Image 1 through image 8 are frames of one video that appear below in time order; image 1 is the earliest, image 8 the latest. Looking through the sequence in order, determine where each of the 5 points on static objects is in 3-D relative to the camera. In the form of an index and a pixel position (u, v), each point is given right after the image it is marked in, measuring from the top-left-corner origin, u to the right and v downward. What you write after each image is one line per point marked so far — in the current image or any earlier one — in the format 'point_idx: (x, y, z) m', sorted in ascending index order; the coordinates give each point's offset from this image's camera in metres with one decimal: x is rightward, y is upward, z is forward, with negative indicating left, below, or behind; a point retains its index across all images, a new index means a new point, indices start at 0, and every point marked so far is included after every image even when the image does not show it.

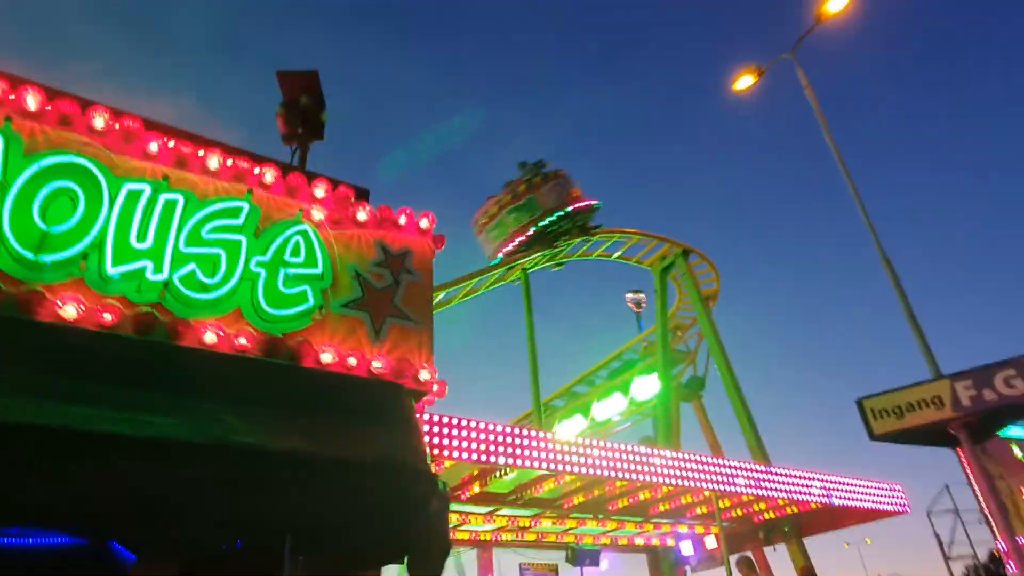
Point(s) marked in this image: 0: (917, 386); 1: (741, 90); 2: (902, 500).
0: (+6.1, -1.5, +9.8) m
1: (+5.6, +4.9, +15.7) m
2: (+9.7, -5.2, +15.9) m
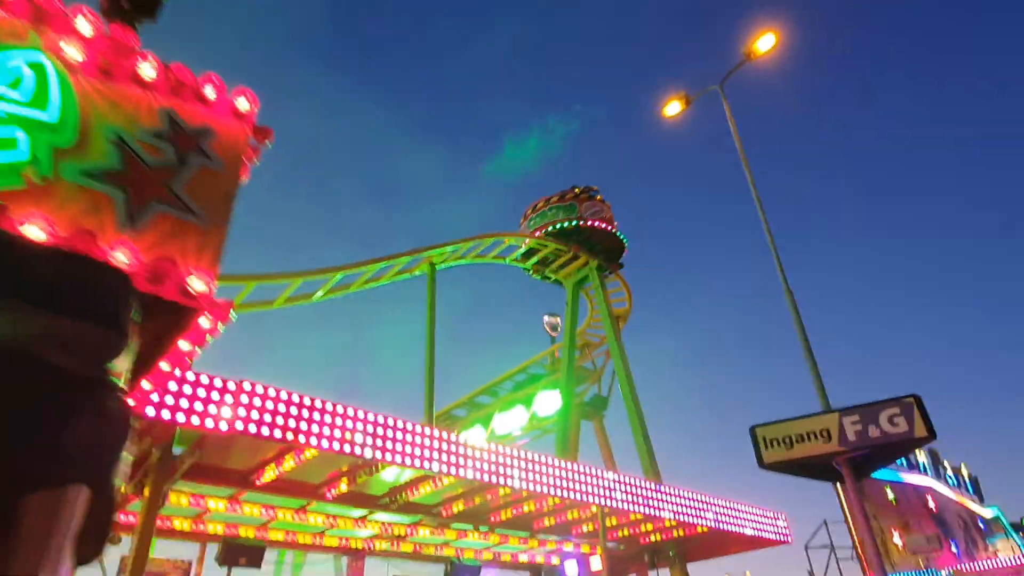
0: (+4.5, -2.0, +9.8) m
1: (+3.9, +4.3, +15.9) m
2: (+6.9, -6.1, +16.2) m
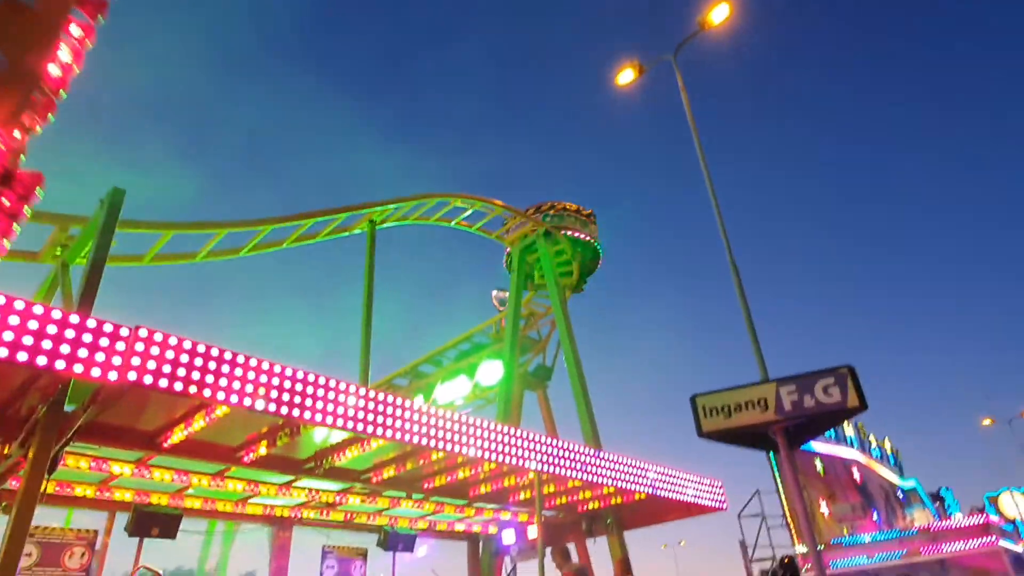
0: (+3.6, -1.5, +9.9) m
1: (+2.7, +5.0, +15.7) m
2: (+5.4, -5.5, +16.6) m
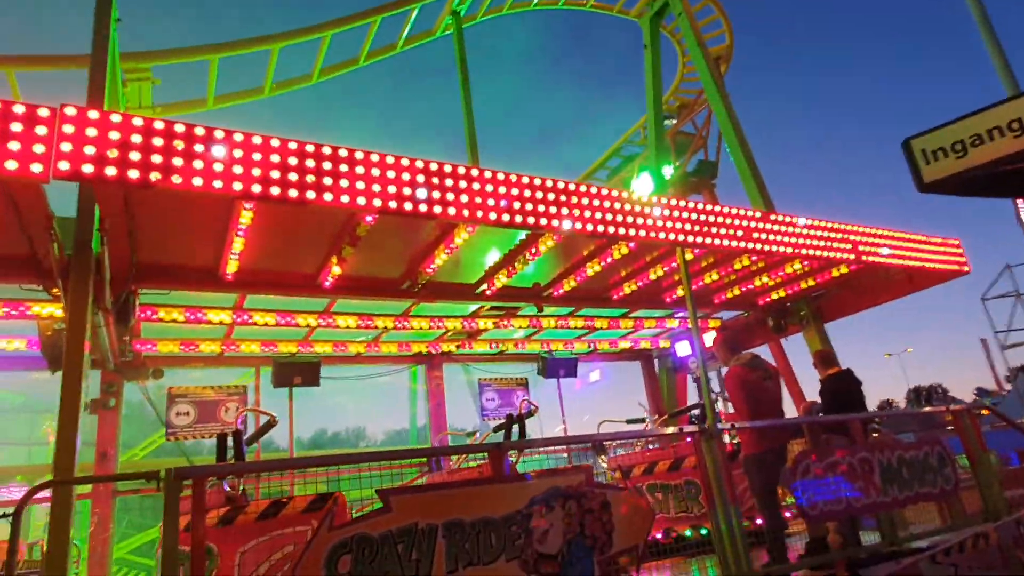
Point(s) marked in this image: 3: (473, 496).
0: (+5.2, +2.0, +7.1) m
1: (+4.4, +9.5, +11.5) m
2: (+9.4, +0.1, +13.6) m
3: (-0.2, -1.2, +3.6) m
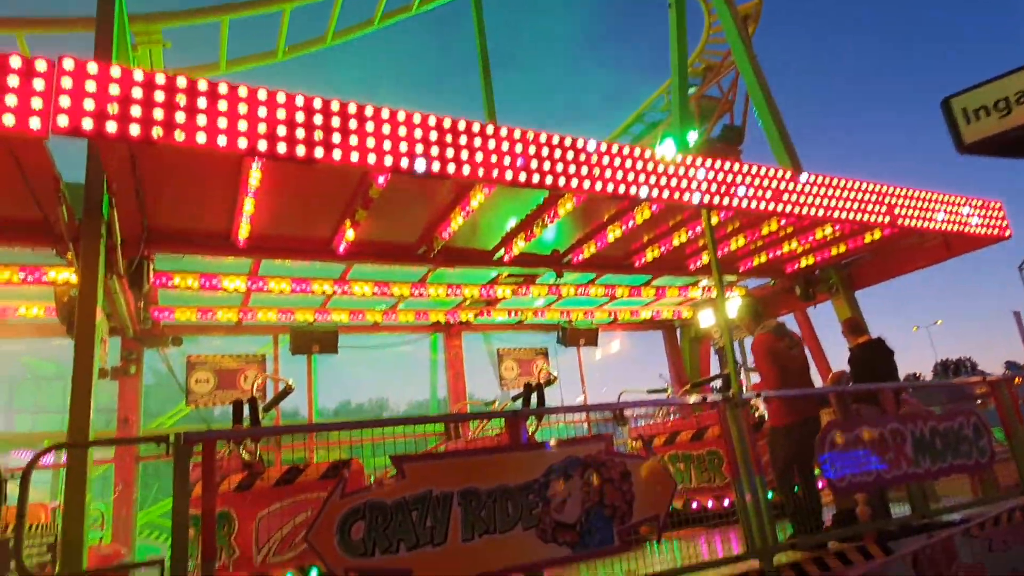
0: (+5.4, +2.3, +6.7) m
1: (+4.7, +10.0, +10.7) m
2: (+9.8, +0.8, +13.1) m
3: (-0.1, -1.0, +3.5) m
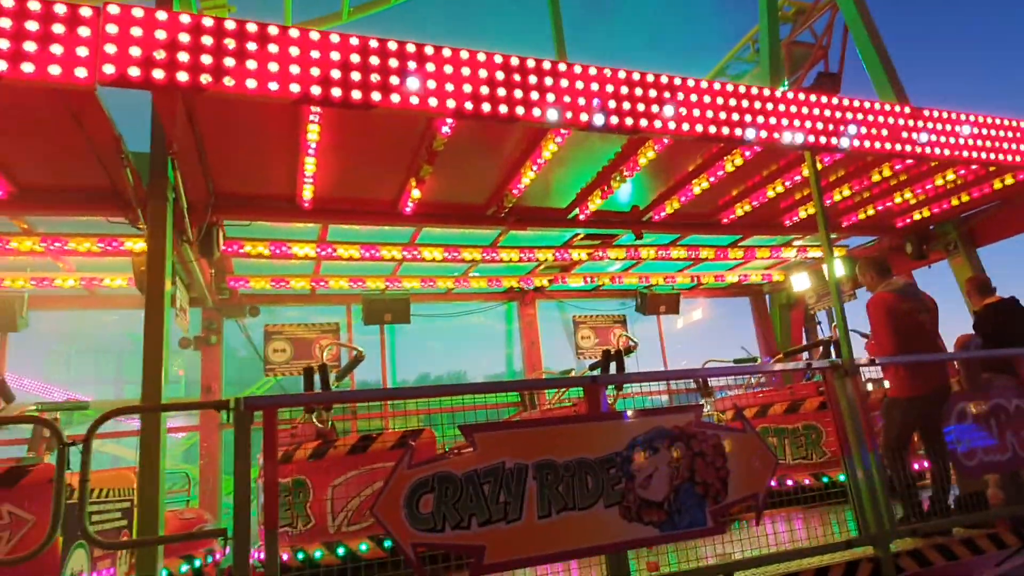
0: (+6.1, +2.8, +5.6) m
1: (+5.7, +10.6, +9.4) m
2: (+11.2, +1.6, +11.5) m
3: (+0.3, -0.7, +3.2) m
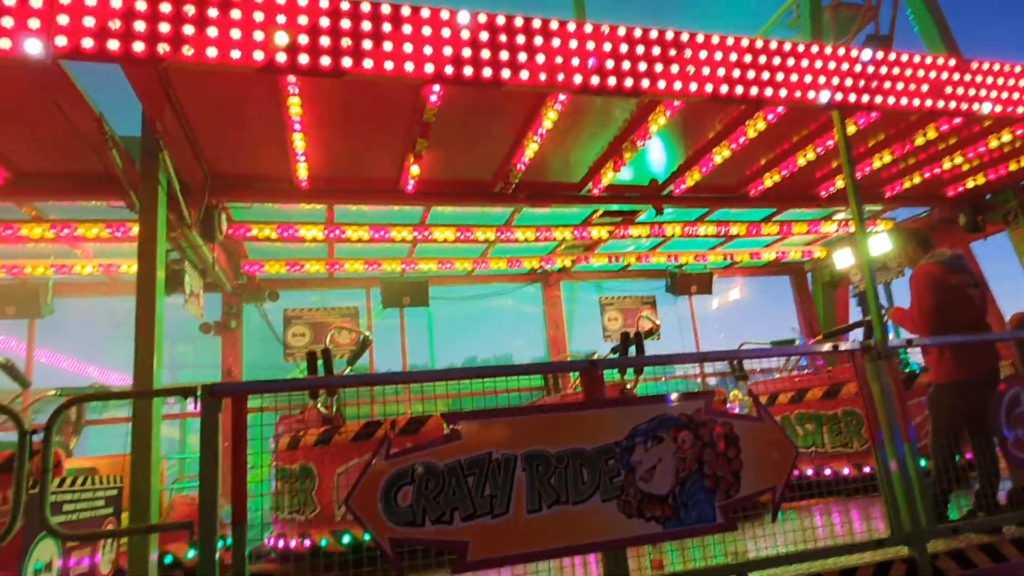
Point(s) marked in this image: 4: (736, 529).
0: (+6.1, +3.0, +4.8) m
1: (+6.0, +11.0, +8.4) m
2: (+11.7, +2.0, +10.4) m
3: (+0.2, -0.6, +2.9) m
4: (+1.1, -1.2, +3.1) m
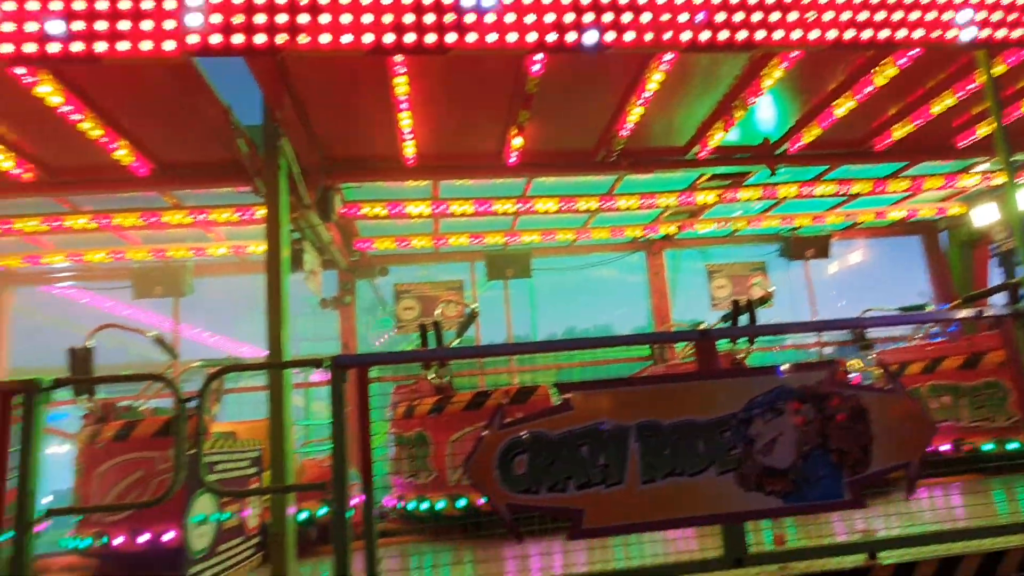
0: (+6.7, +3.3, +3.7) m
1: (+6.9, +11.5, +6.9) m
2: (+13.2, +2.7, +8.4) m
3: (+0.7, -0.5, +2.9) m
4: (+1.6, -1.0, +2.9) m
